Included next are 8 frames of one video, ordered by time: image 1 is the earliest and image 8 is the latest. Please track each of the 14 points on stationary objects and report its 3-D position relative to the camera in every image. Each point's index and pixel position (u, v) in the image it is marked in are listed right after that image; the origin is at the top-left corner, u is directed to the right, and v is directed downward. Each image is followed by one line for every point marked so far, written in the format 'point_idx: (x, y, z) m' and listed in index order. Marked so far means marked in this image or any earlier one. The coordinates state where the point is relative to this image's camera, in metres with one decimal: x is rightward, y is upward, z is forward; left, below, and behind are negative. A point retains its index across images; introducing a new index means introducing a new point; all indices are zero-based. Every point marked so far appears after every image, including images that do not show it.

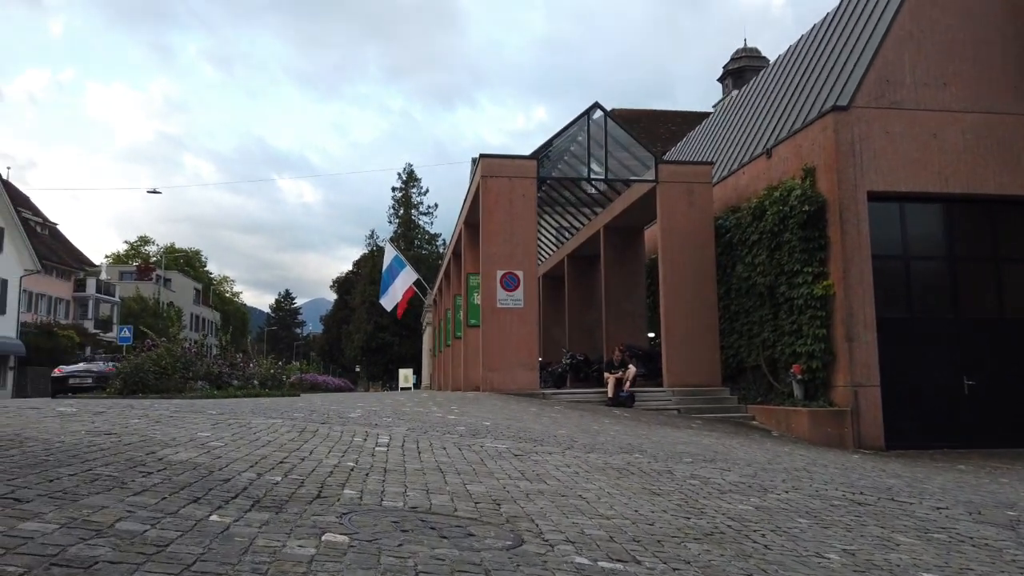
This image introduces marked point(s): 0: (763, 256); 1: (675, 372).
0: (+5.2, +0.7, +15.6) m
1: (+3.6, -1.8, +16.7) m
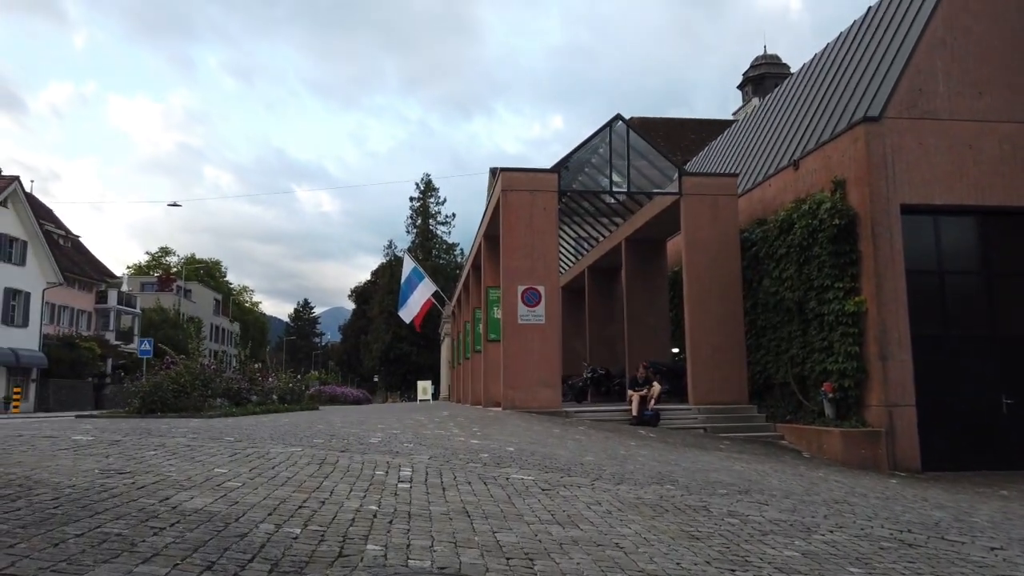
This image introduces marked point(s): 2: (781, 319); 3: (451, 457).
0: (+5.6, +0.4, +15.2) m
1: (+4.1, -2.2, +16.4) m
2: (+5.6, -0.6, +15.7) m
3: (-0.7, -1.9, +8.3) m
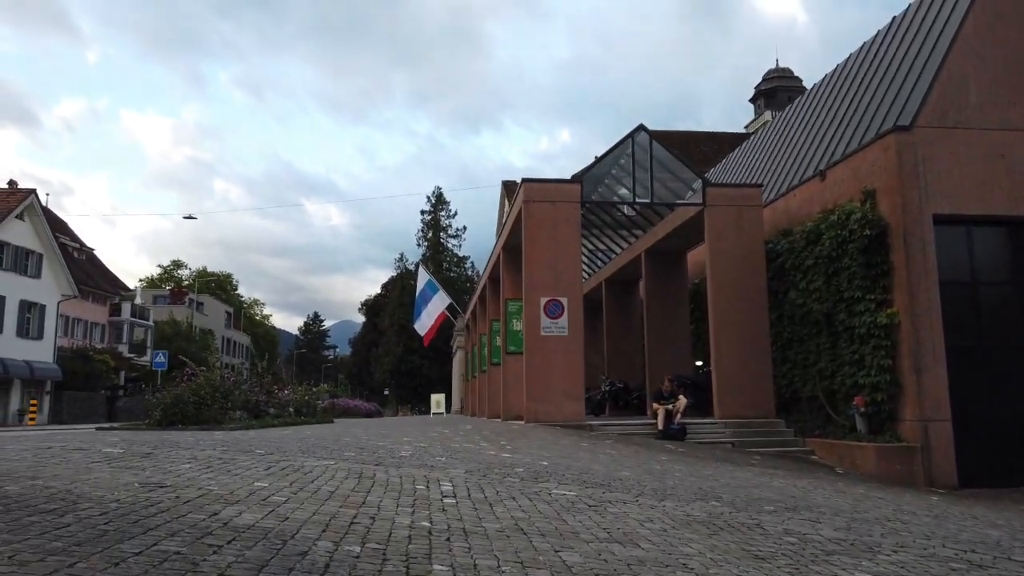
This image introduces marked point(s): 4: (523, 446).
0: (+6.1, +0.1, +15.0) m
1: (+4.6, -2.4, +16.1) m
2: (+6.1, -0.9, +15.4) m
3: (-0.3, -2.0, +8.1) m
4: (+0.2, -2.4, +11.2) m
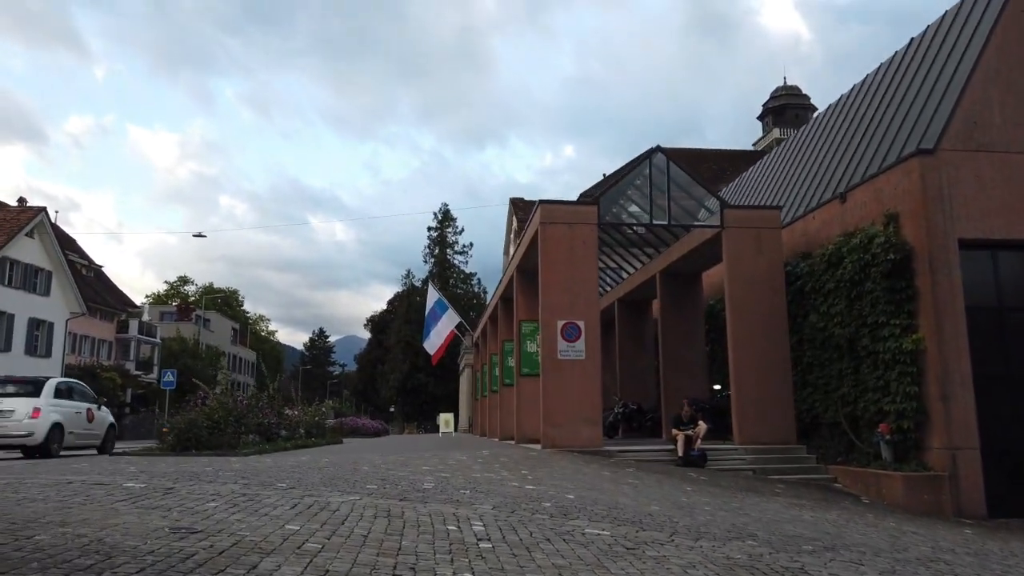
0: (+6.5, -0.3, +14.8) m
1: (+4.9, -2.9, +15.9) m
2: (+6.4, -1.4, +15.2) m
3: (0.0, -2.3, +7.9) m
4: (+0.5, -2.7, +11.0) m
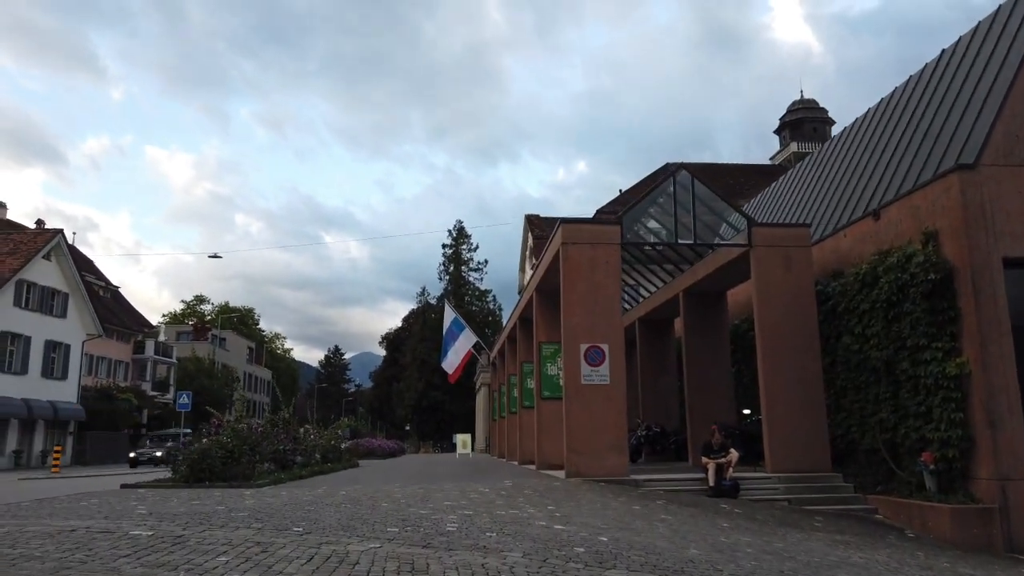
0: (+6.9, -0.7, +14.2) m
1: (+5.4, -3.4, +15.2) m
2: (+6.9, -1.8, +14.6) m
3: (+0.3, -2.6, +7.4) m
4: (+0.8, -3.1, +10.4) m
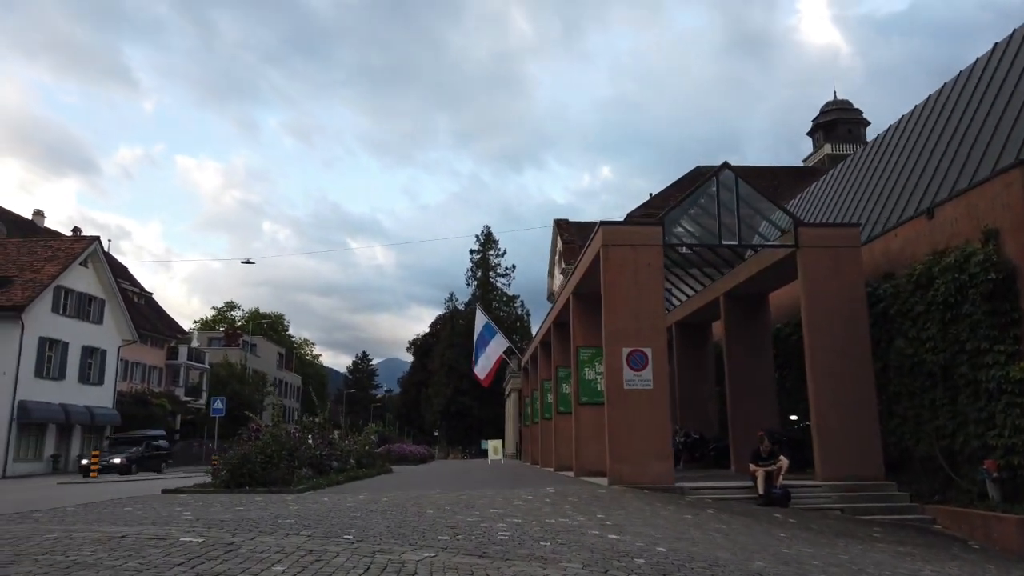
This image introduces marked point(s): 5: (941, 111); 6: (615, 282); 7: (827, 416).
0: (+7.7, -0.8, +13.7) m
1: (+6.2, -3.4, +14.7) m
2: (+7.6, -1.8, +14.1) m
3: (+0.9, -2.6, +7.1) m
4: (+1.5, -3.1, +10.1) m
5: (+9.5, +3.9, +16.6) m
6: (+2.1, +0.1, +15.4) m
7: (+6.2, -2.5, +15.0) m
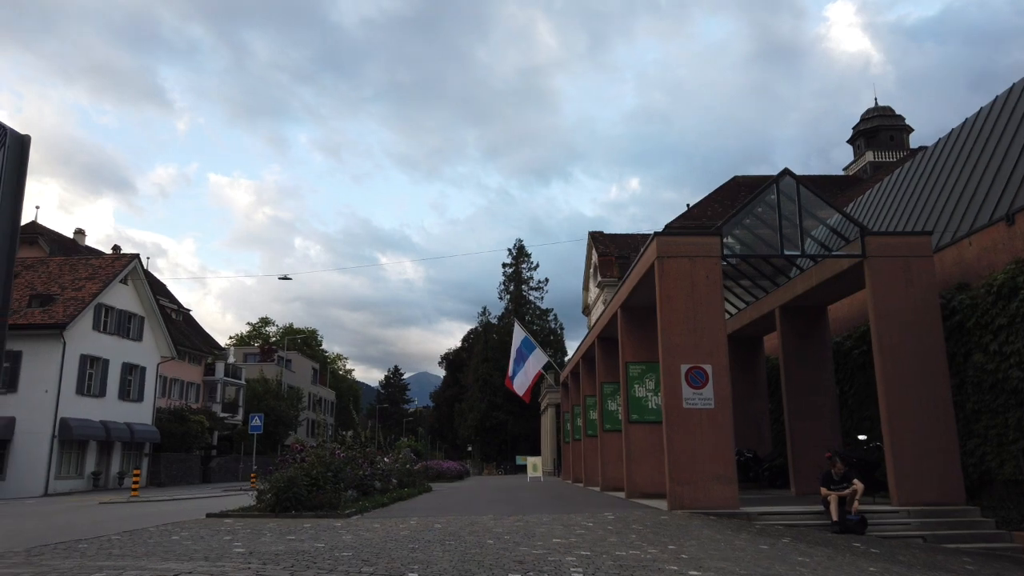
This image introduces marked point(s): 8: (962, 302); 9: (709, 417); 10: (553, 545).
0: (+8.6, -0.9, +12.8) m
1: (+7.2, -3.6, +13.8) m
2: (+8.6, -2.0, +13.1) m
3: (+1.6, -2.7, +6.4) m
4: (+2.3, -3.3, +9.4) m
5: (+10.5, +3.7, +15.7) m
6: (+3.1, -0.1, +14.7) m
7: (+7.3, -2.8, +14.1) m
8: (+8.6, -0.3, +14.4) m
9: (+3.7, -2.4, +14.2) m
10: (+0.5, -3.2, +9.5) m
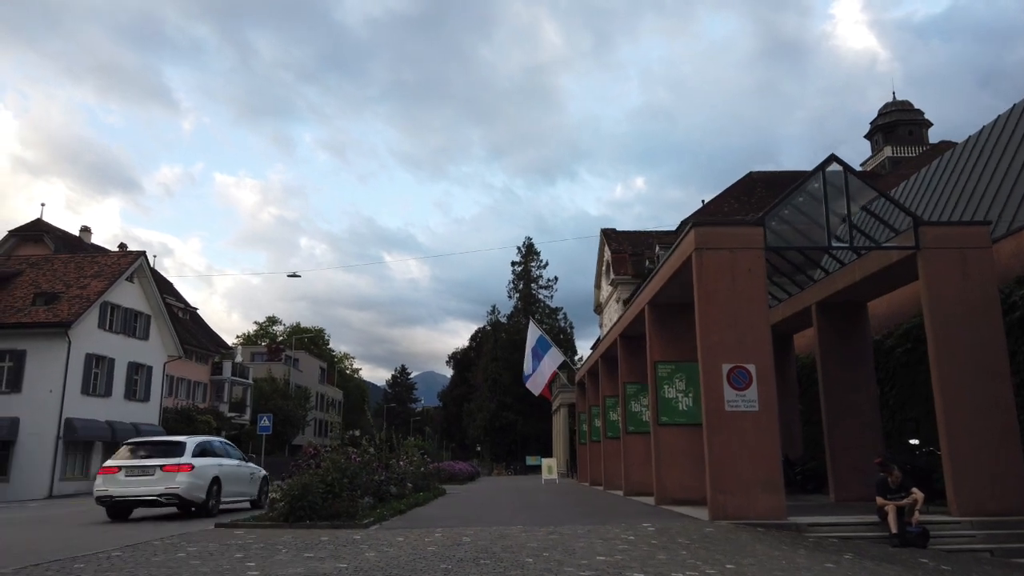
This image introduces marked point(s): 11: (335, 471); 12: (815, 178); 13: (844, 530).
0: (+9.1, -0.8, +11.8) m
1: (+7.7, -3.5, +12.9) m
2: (+9.1, -1.9, +12.1) m
3: (+2.1, -2.6, +5.5) m
4: (+2.8, -3.2, +8.5) m
5: (+11.0, +3.8, +14.7) m
6: (+3.6, 0.0, +13.8) m
7: (+7.8, -2.7, +13.1) m
8: (+9.1, -0.2, +13.4) m
9: (+4.2, -2.3, +13.2) m
10: (+1.0, -3.1, +8.6) m
11: (-3.2, -3.3, +13.9) m
12: (+5.9, +2.1, +14.9) m
13: (+5.4, -3.9, +12.1) m
